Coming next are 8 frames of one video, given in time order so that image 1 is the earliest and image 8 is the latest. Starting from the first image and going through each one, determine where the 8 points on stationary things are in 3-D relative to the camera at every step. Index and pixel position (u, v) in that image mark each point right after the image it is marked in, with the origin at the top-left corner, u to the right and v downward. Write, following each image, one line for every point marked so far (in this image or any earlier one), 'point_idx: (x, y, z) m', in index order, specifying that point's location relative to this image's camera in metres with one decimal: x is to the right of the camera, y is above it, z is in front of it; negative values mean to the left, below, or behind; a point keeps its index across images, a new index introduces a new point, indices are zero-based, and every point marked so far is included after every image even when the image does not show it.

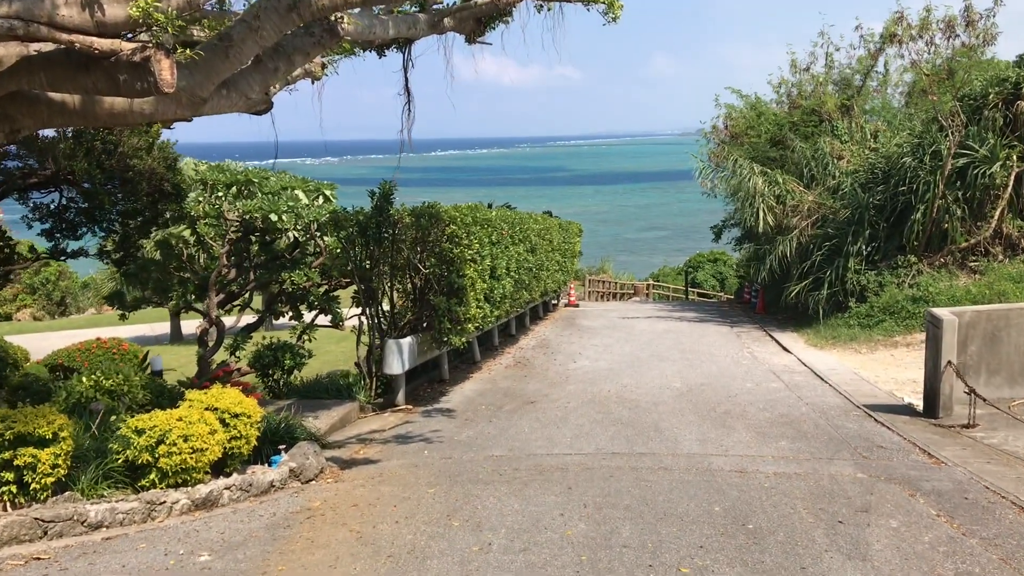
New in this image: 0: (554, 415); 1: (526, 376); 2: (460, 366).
0: (+0.4, -1.2, +7.6) m
1: (+0.2, -1.1, +10.1) m
2: (-0.7, -1.0, +10.7) m
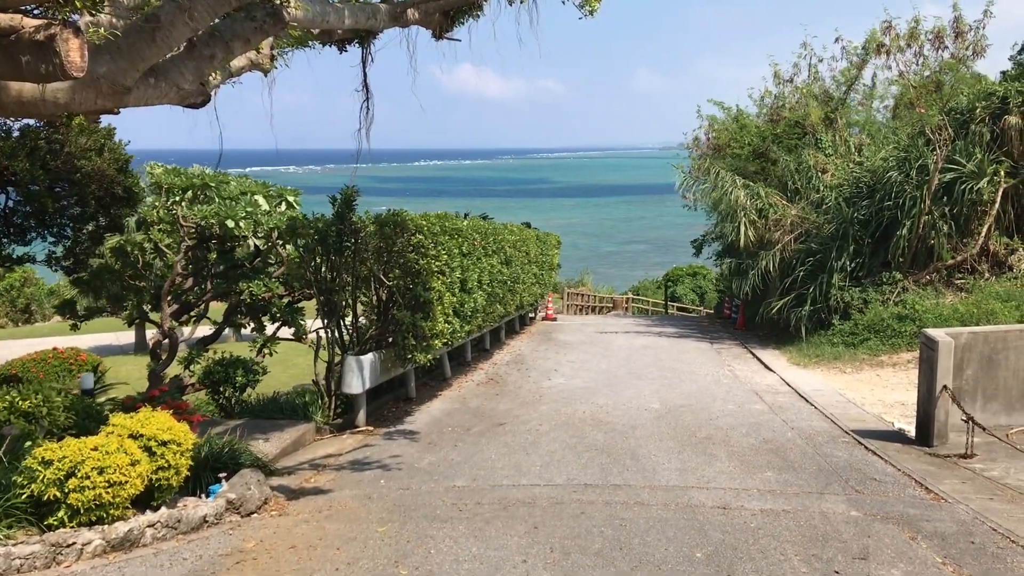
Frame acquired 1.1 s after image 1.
0: (+0.1, -1.3, +7.1) m
1: (-0.2, -1.3, +9.6) m
2: (-1.0, -1.2, +10.2) m
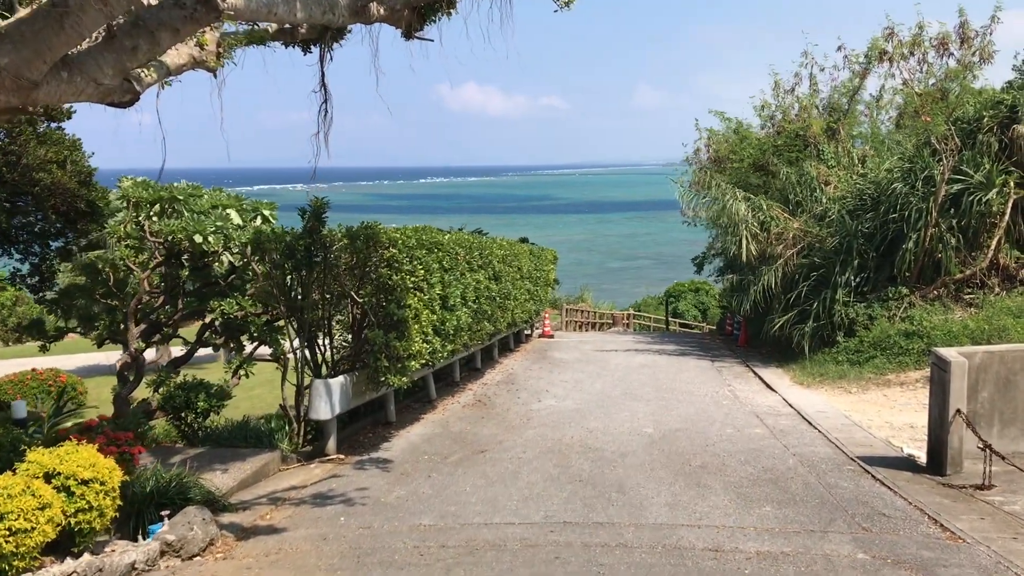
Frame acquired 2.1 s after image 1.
0: (-0.1, -1.5, +6.5) m
1: (-0.3, -1.5, +9.1) m
2: (-1.2, -1.4, +9.7) m
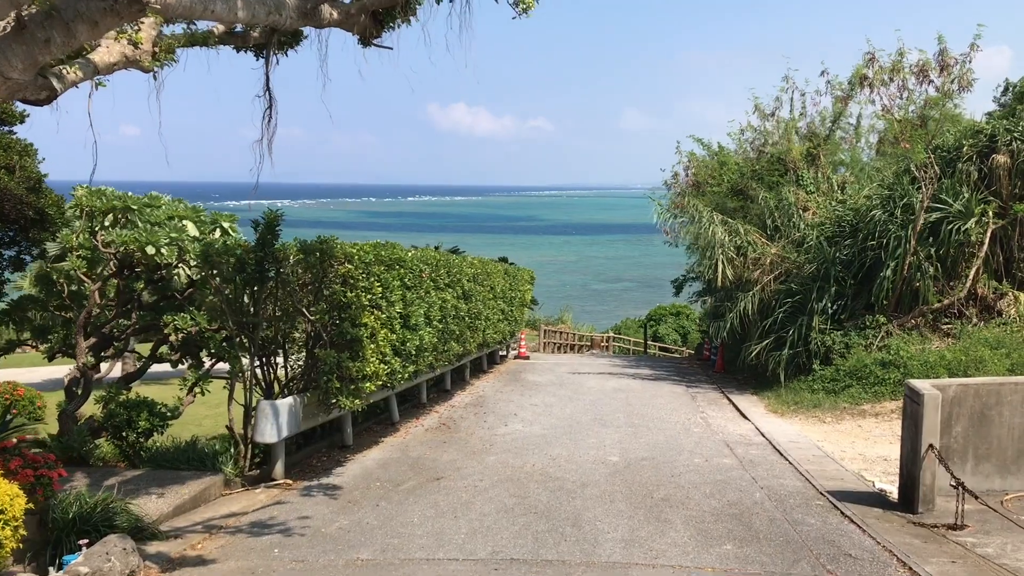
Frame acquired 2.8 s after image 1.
0: (-0.4, -1.6, +6.2) m
1: (-0.7, -1.7, +8.8) m
2: (-1.6, -1.6, +9.3) m
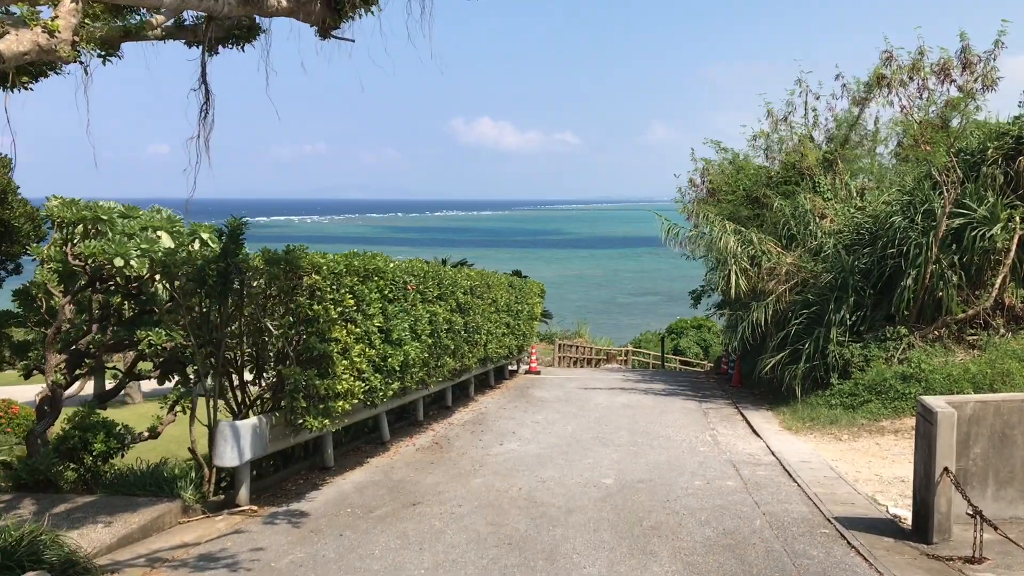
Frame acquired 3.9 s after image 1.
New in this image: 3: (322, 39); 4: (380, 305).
0: (-0.6, -1.7, +5.8) m
1: (-0.8, -1.8, +8.3) m
2: (-1.7, -1.8, +8.9) m
3: (-1.3, +1.6, +5.3) m
4: (-1.2, -0.2, +7.4) m
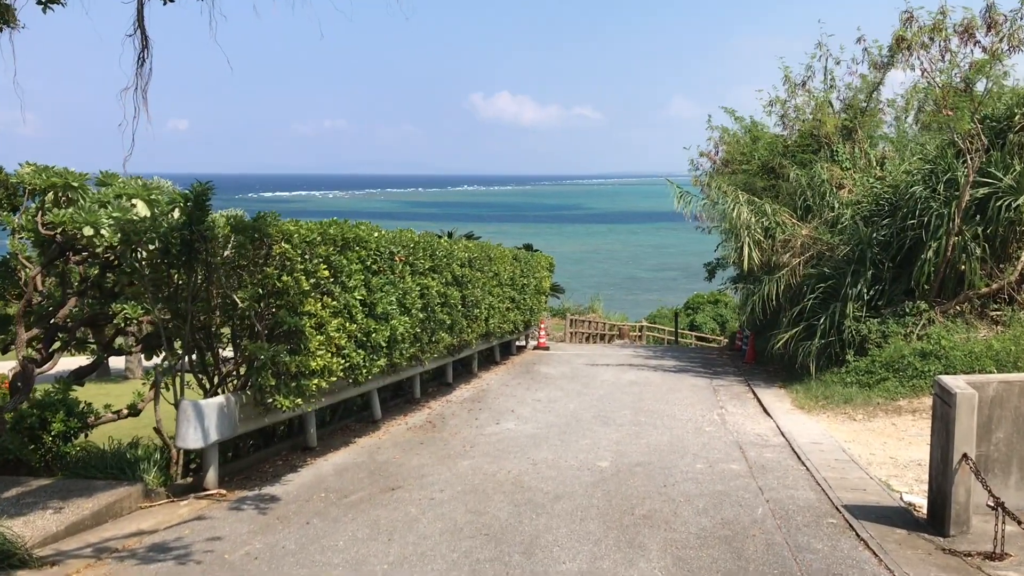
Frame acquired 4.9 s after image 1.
0: (-0.7, -1.5, +5.4) m
1: (-0.9, -1.5, +8.0) m
2: (-1.7, -1.5, +8.6) m
3: (-1.4, +1.8, +4.9) m
4: (-1.3, +0.1, +7.0) m
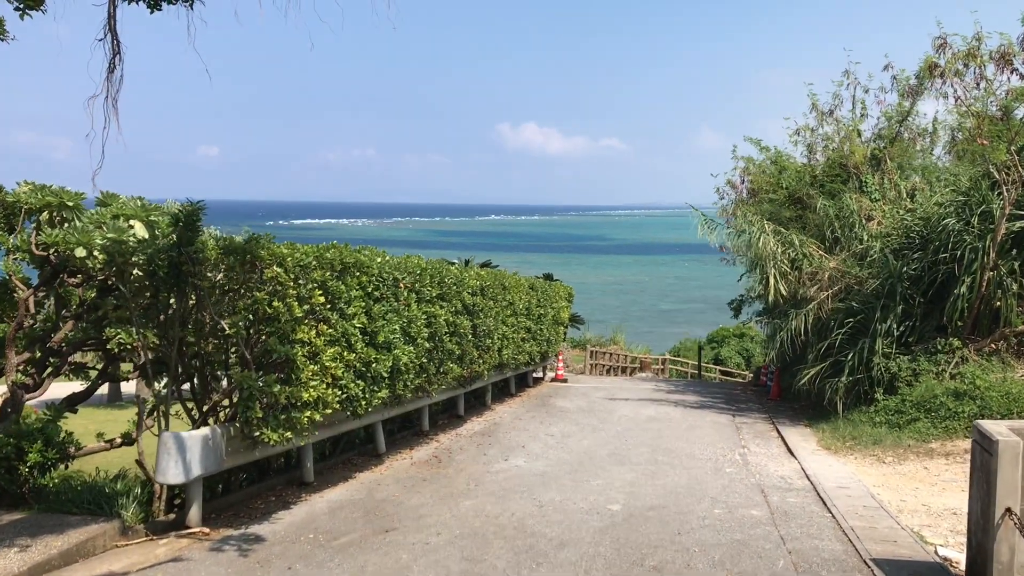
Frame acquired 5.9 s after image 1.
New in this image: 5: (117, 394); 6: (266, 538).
0: (-0.7, -1.7, +5.0) m
1: (-0.8, -1.8, +7.6) m
2: (-1.6, -1.8, +8.2) m
3: (-1.4, +1.7, +4.6) m
4: (-1.2, -0.1, +6.7) m
5: (-6.9, -1.9, +14.2) m
6: (-1.7, -1.7, +5.5) m
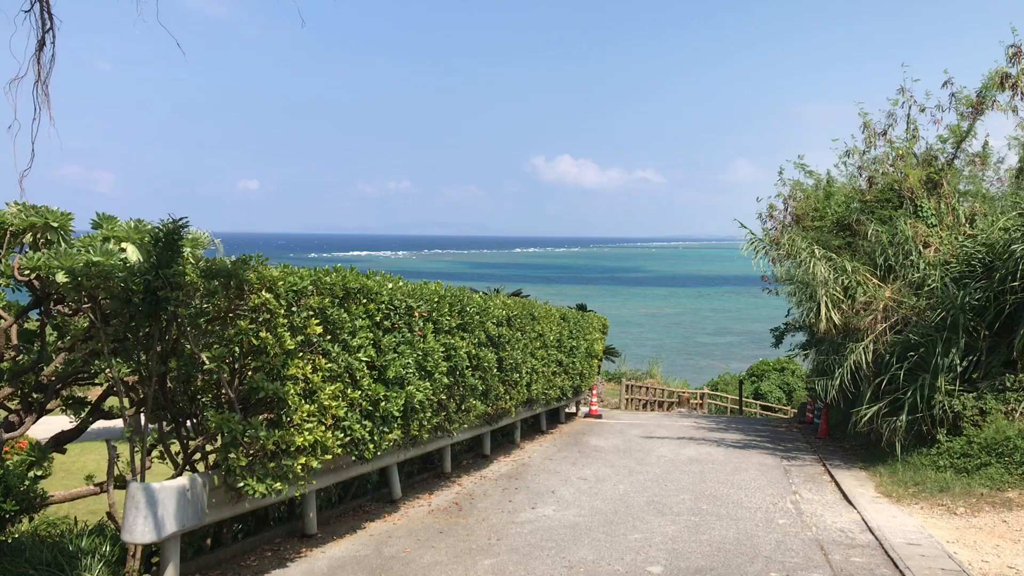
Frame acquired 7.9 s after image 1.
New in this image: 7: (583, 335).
0: (-0.6, -1.8, +4.2) m
1: (-0.6, -2.1, +6.8) m
2: (-1.4, -2.0, +7.4) m
3: (-1.3, +1.5, +4.0) m
4: (-1.1, -0.4, +6.0) m
5: (-6.4, -2.4, +13.6) m
6: (-1.5, -1.9, +4.8) m
7: (+1.3, -0.9, +15.2) m
